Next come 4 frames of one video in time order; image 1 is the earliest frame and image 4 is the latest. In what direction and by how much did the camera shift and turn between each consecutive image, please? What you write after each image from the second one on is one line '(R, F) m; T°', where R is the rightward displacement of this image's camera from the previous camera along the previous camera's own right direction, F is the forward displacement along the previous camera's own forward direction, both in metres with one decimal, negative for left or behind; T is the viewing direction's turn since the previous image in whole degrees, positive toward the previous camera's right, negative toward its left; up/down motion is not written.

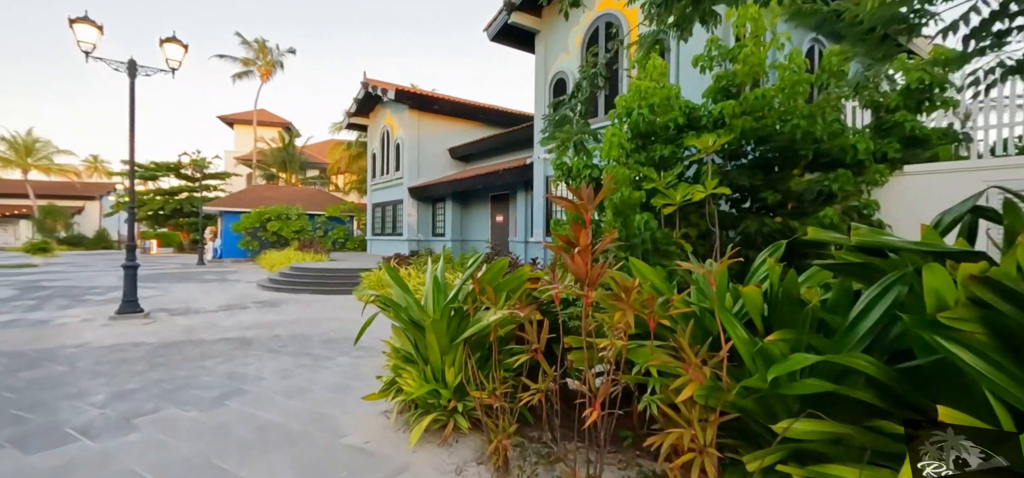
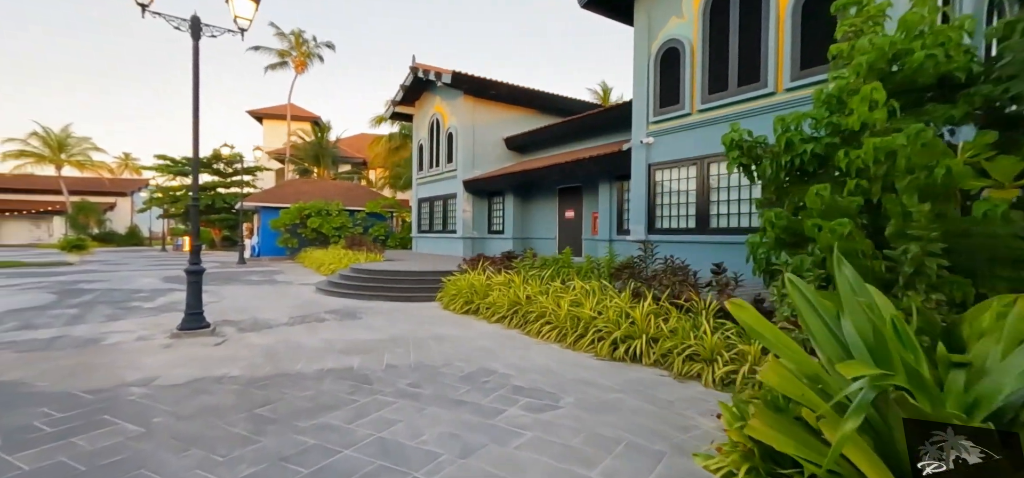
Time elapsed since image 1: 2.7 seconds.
(-1.7, +1.5) m; -2°
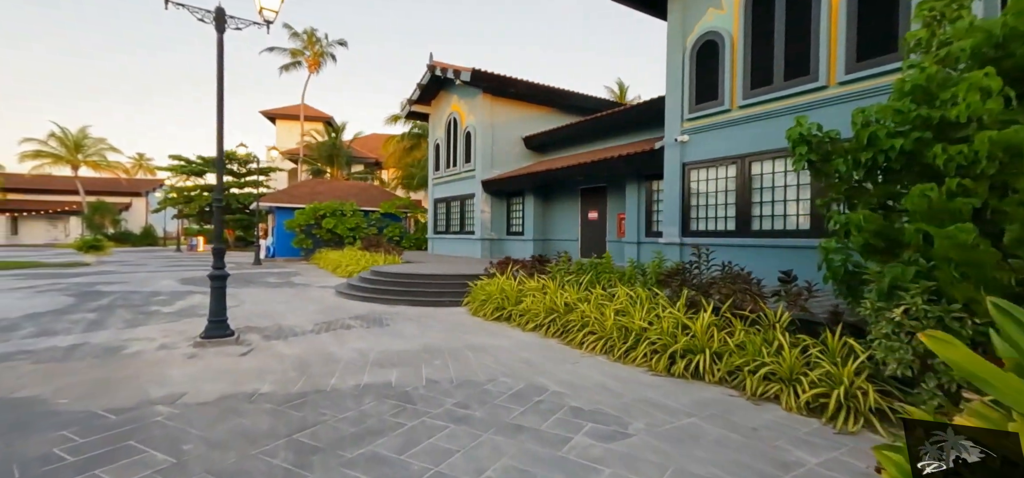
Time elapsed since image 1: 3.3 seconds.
(-0.4, +0.4) m; -1°
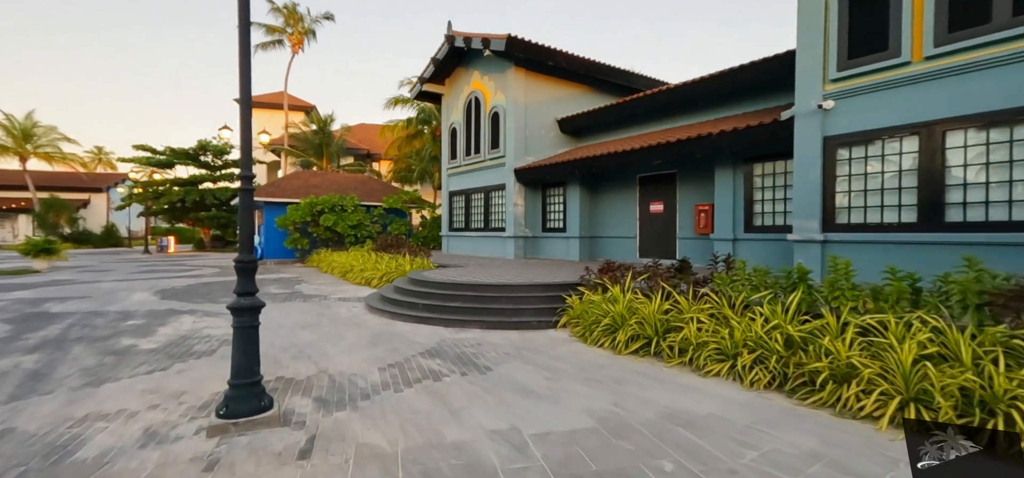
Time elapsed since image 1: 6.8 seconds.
(-1.9, +2.3) m; +3°
